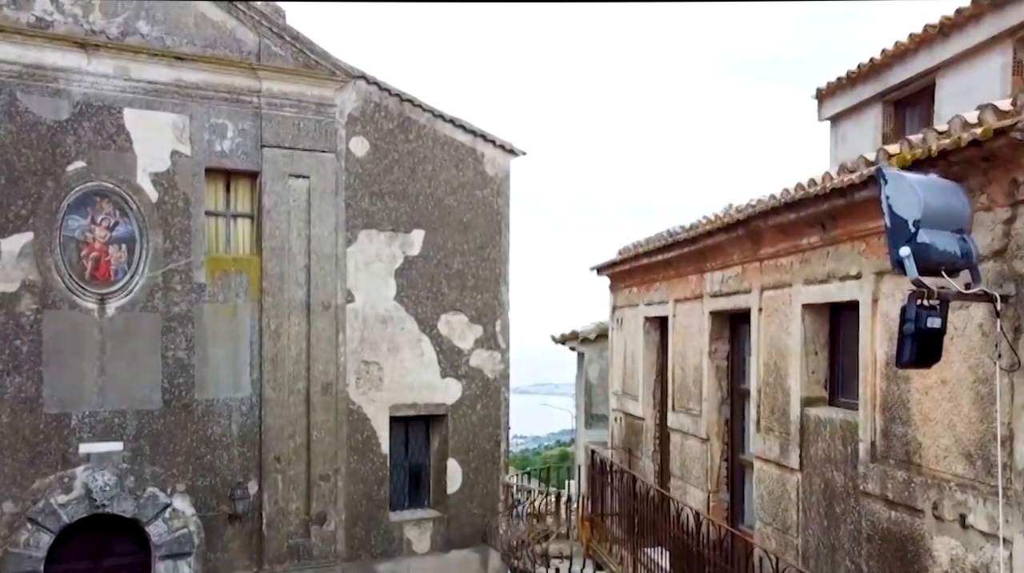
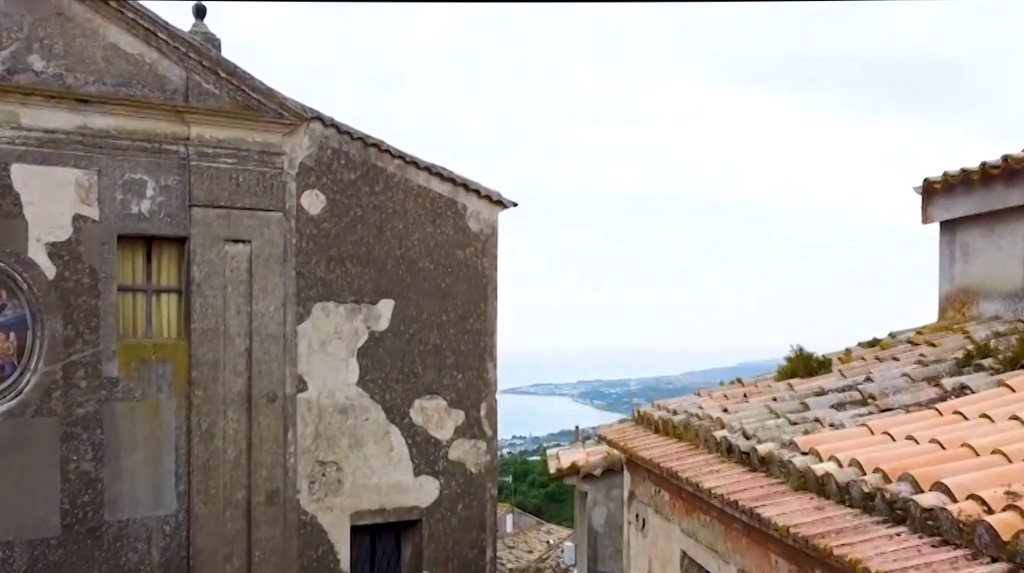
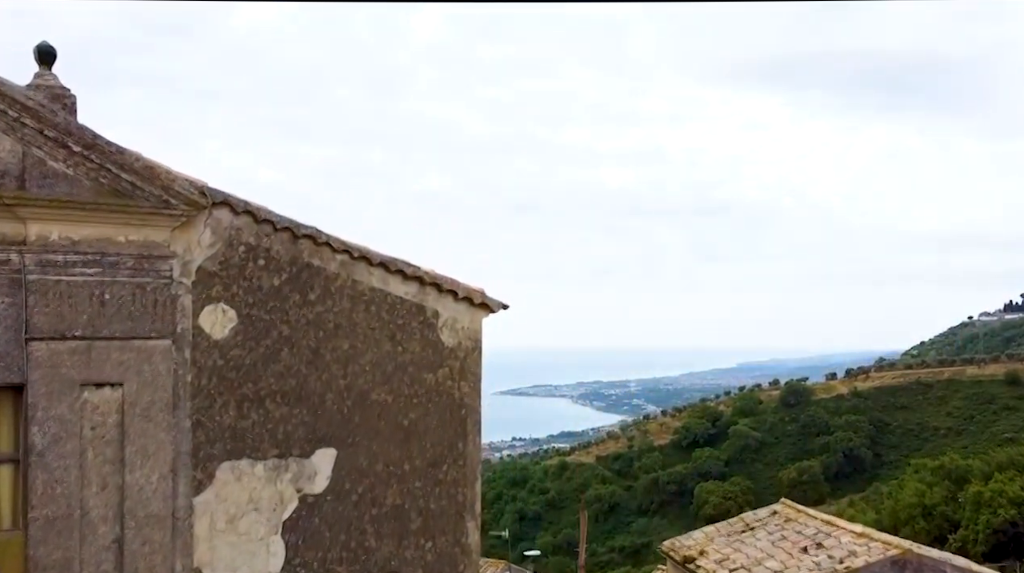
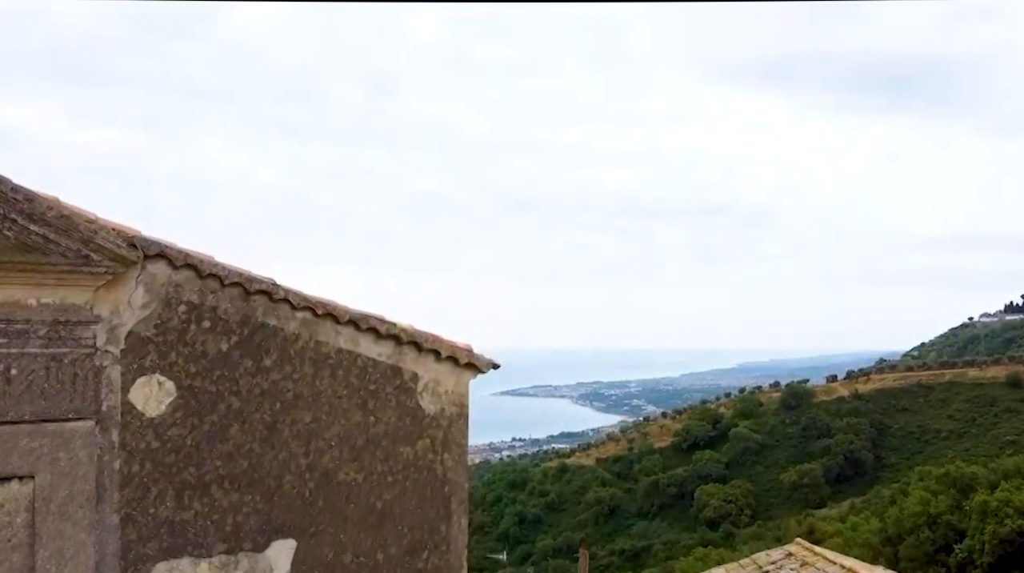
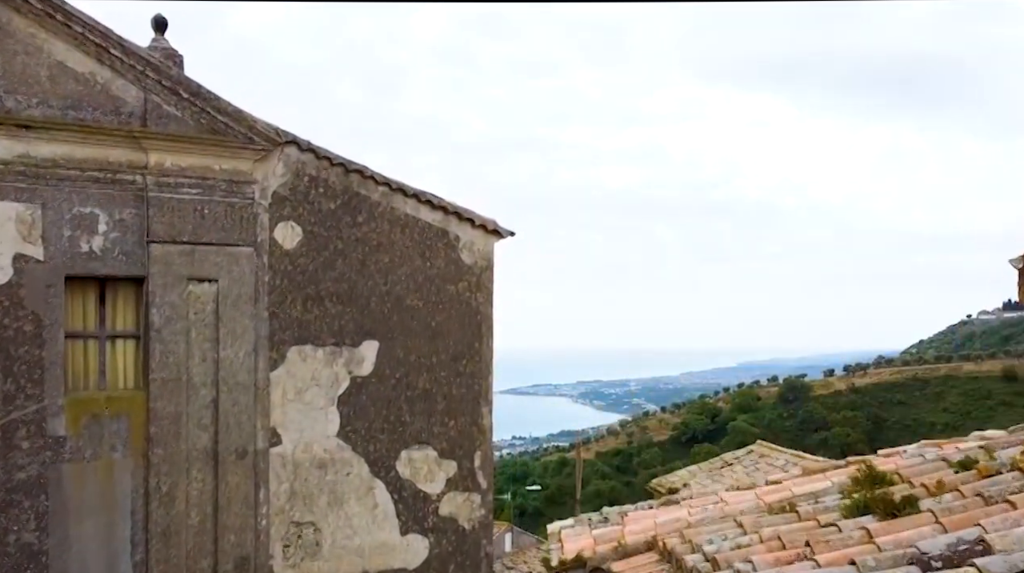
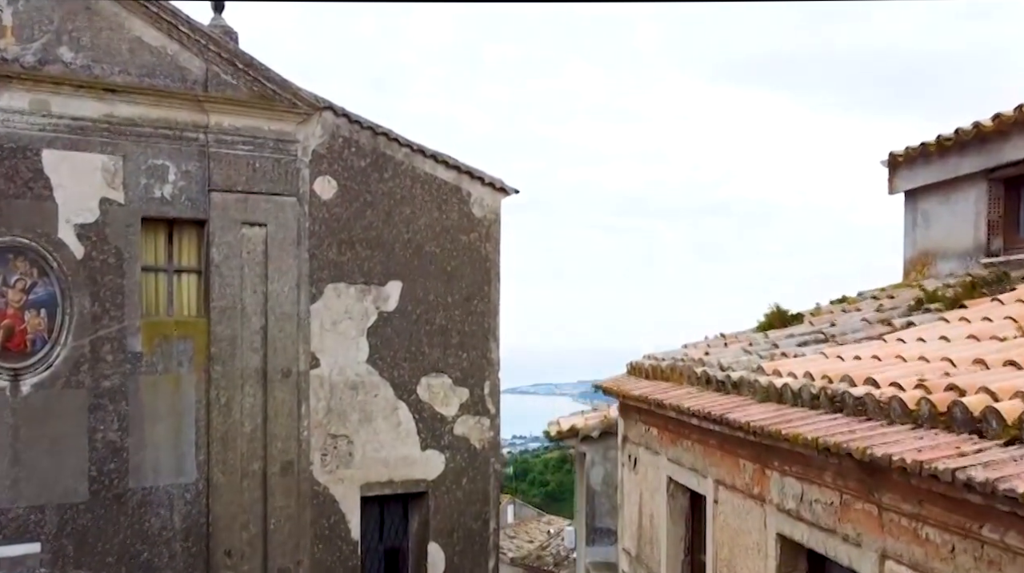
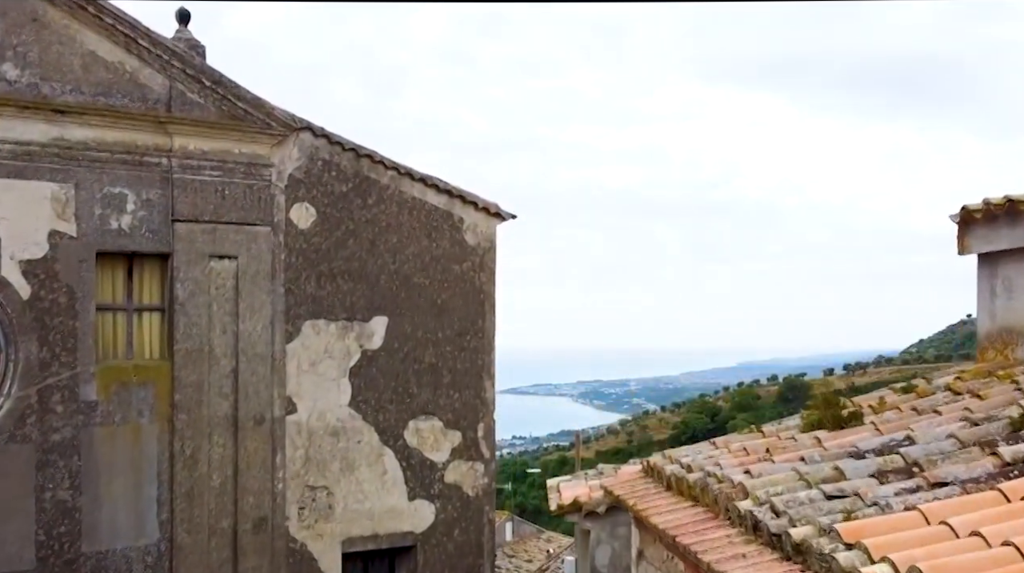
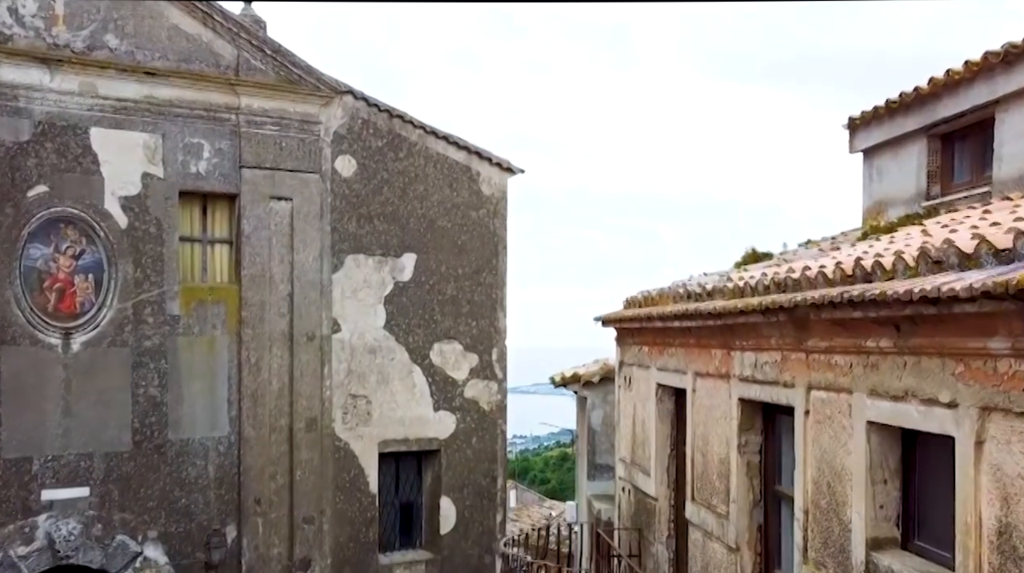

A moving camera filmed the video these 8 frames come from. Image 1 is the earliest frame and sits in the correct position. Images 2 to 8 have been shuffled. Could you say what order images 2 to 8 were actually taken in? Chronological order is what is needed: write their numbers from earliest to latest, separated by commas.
8, 6, 2, 7, 5, 3, 4
